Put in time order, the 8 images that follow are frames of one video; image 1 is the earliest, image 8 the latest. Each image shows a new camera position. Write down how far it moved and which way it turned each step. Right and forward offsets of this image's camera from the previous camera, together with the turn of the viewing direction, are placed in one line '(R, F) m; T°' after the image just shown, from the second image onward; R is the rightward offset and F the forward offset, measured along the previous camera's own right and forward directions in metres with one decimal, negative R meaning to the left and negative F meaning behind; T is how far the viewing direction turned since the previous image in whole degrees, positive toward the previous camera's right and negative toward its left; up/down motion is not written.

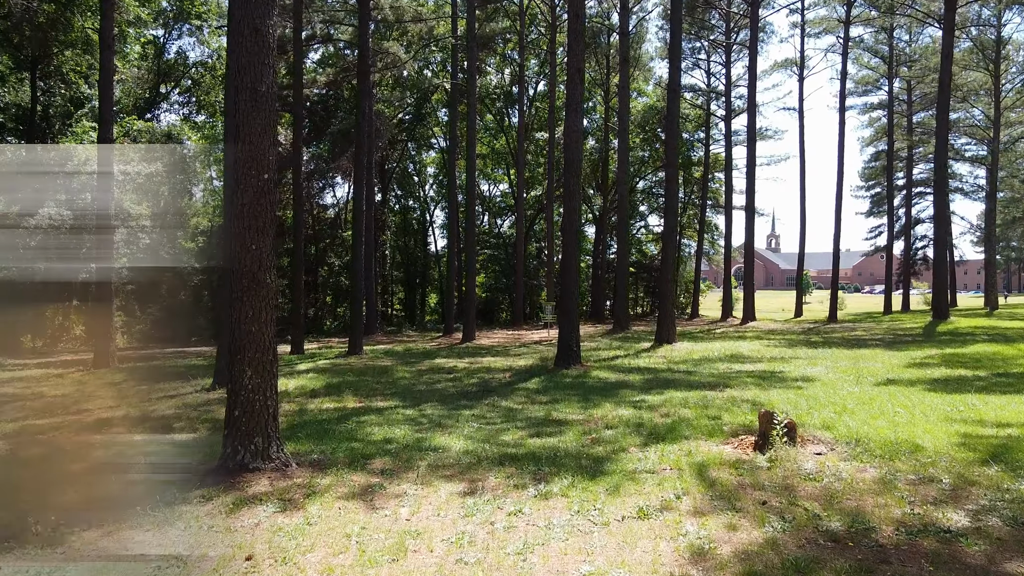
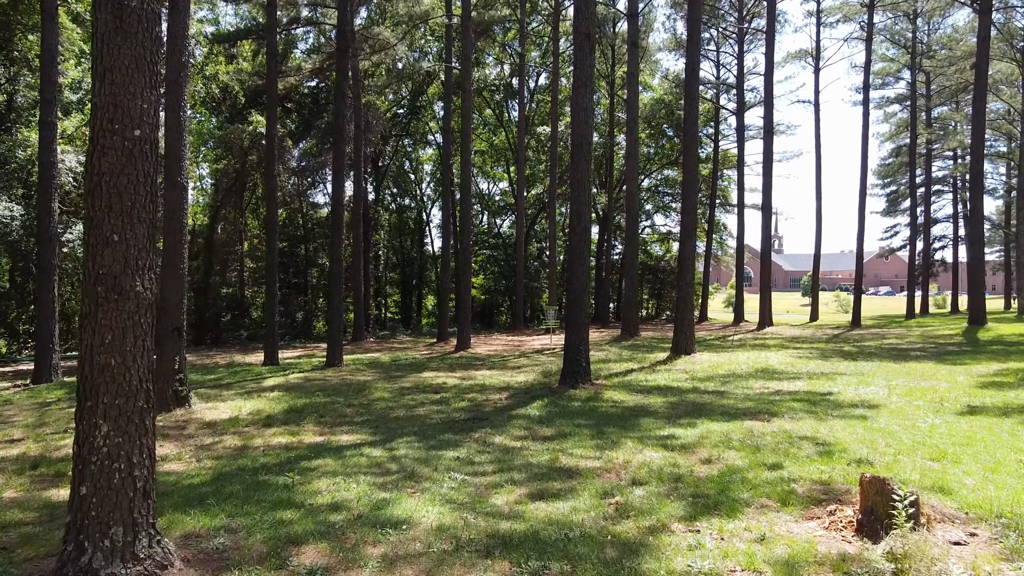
(0.0, +1.4) m; 0°
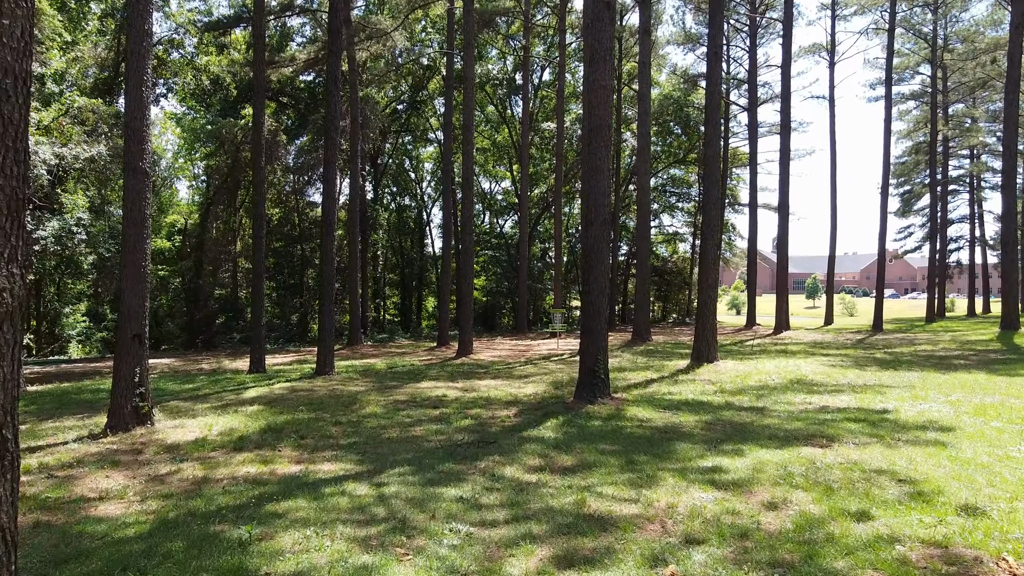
(-0.1, +0.9) m; 0°
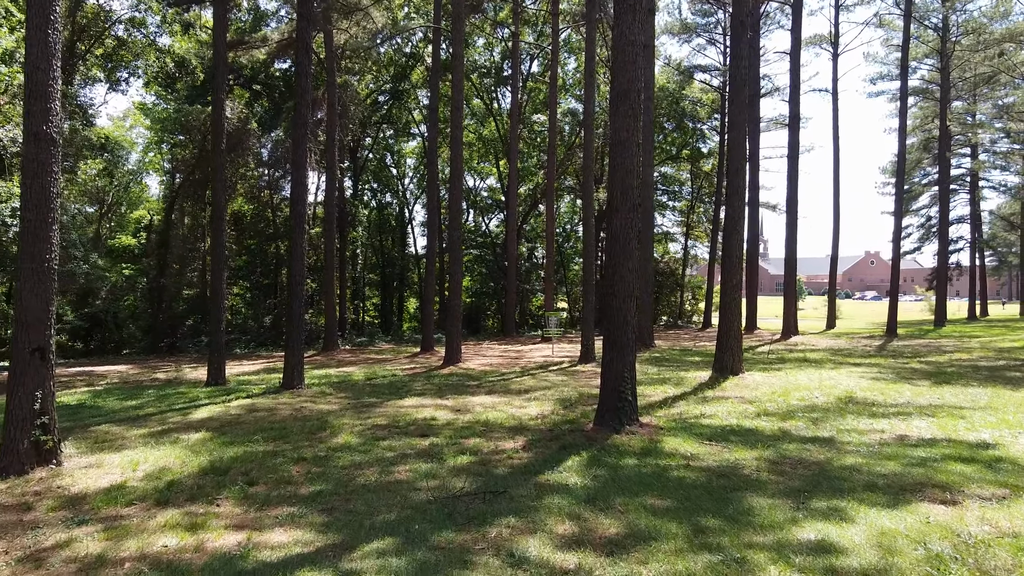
(-0.2, +1.3) m; +1°
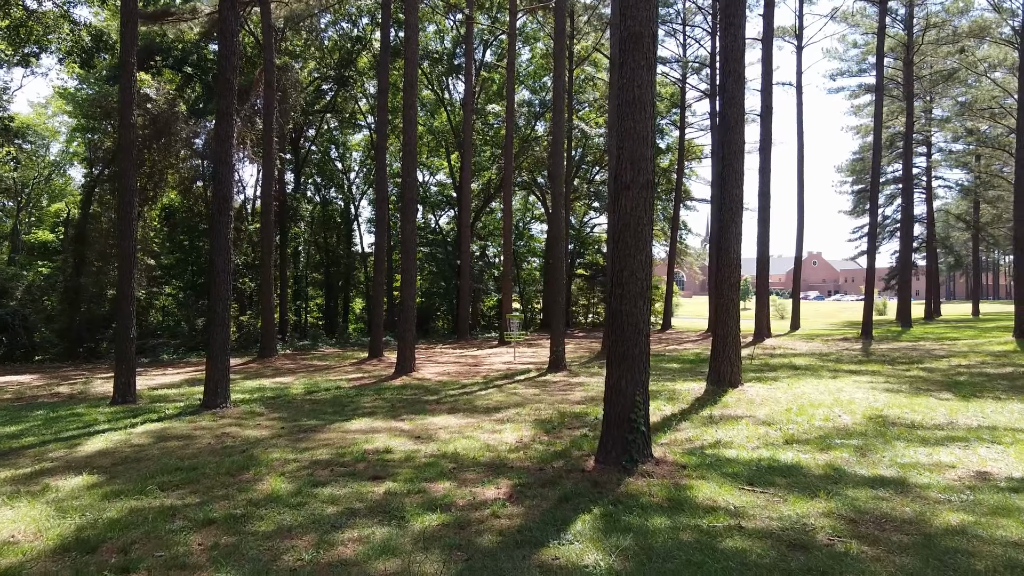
(-0.2, +1.3) m; +4°
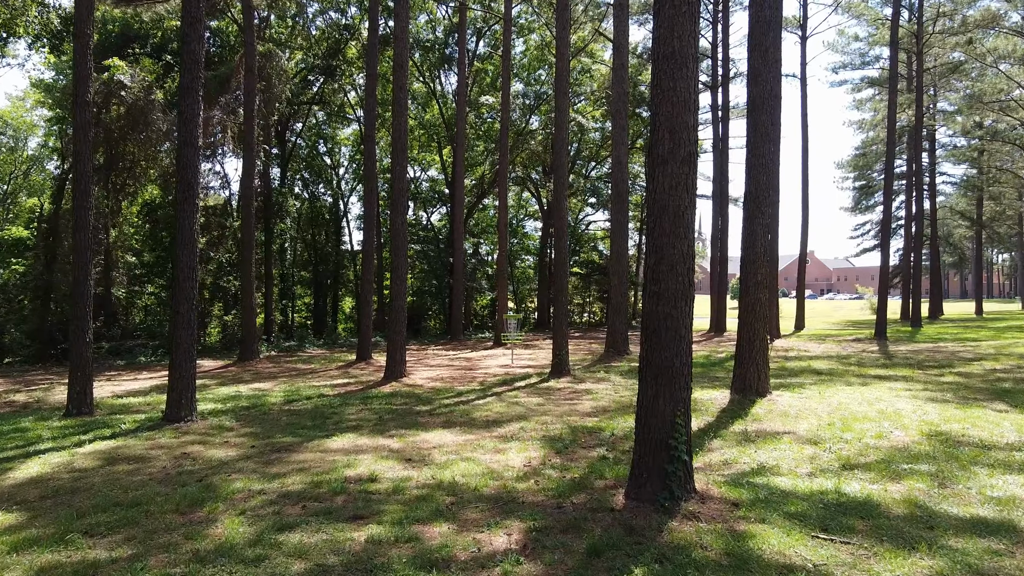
(-0.1, +0.9) m; +1°
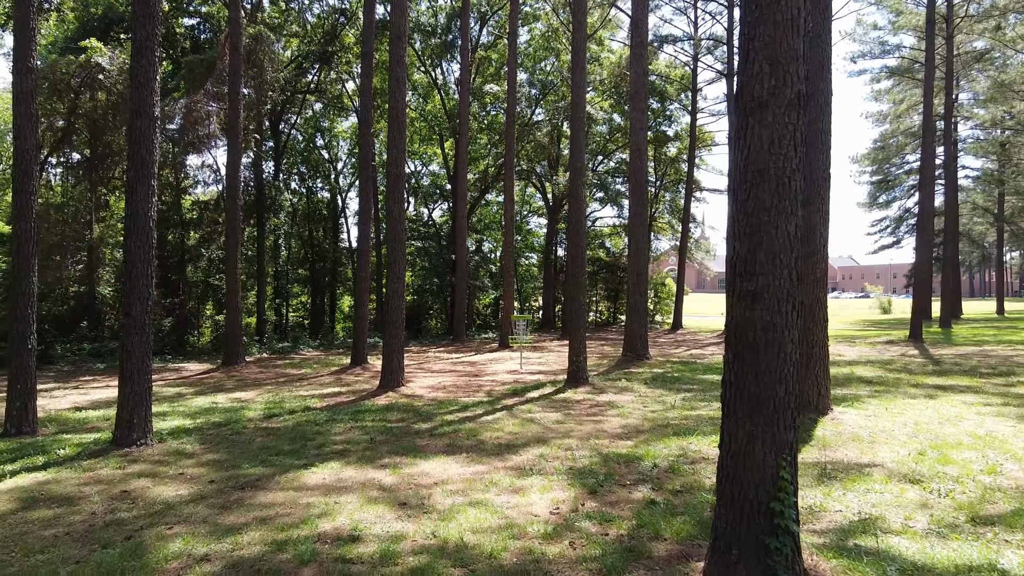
(-0.1, +1.1) m; 0°
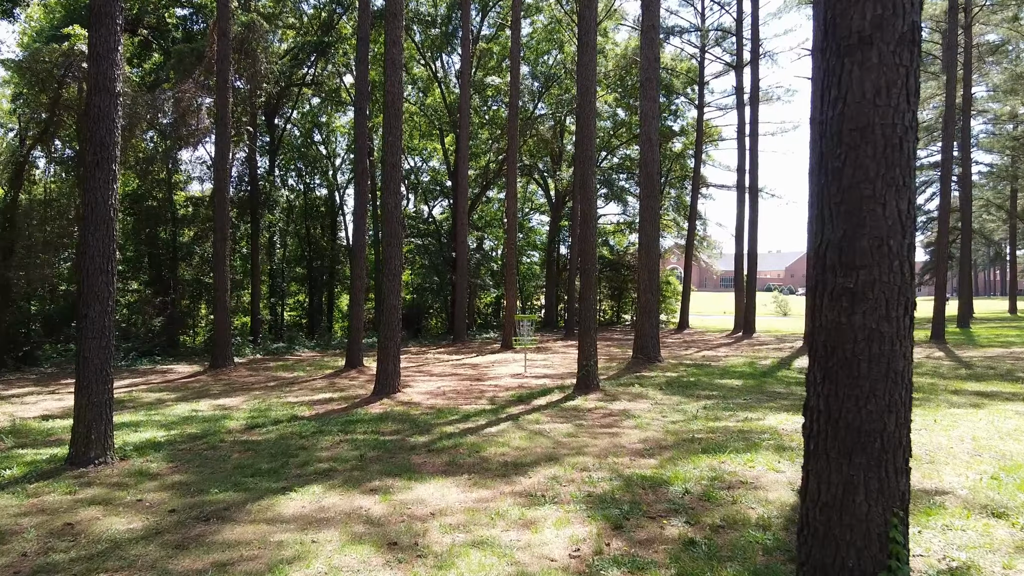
(0.0, +0.7) m; 0°
